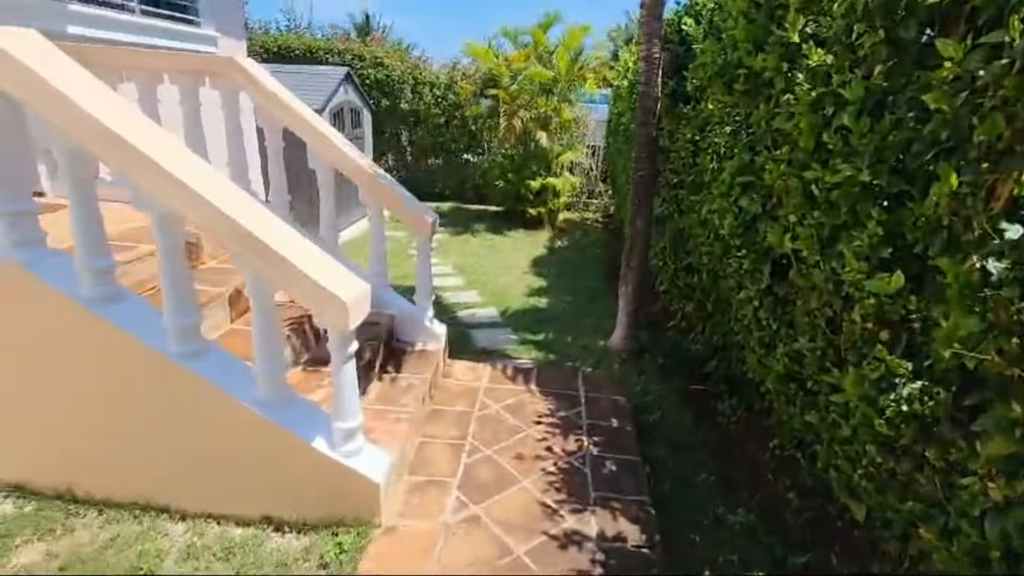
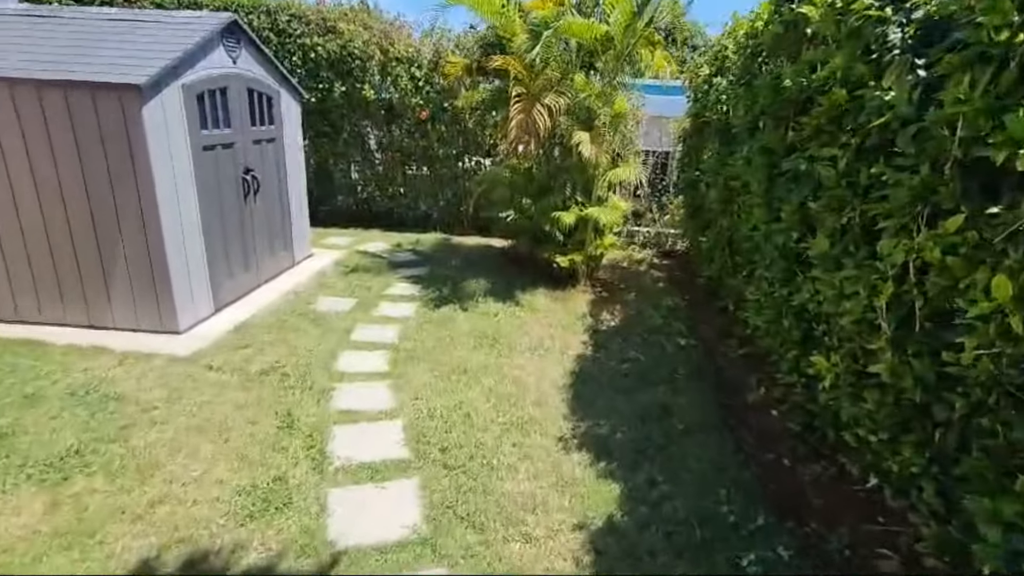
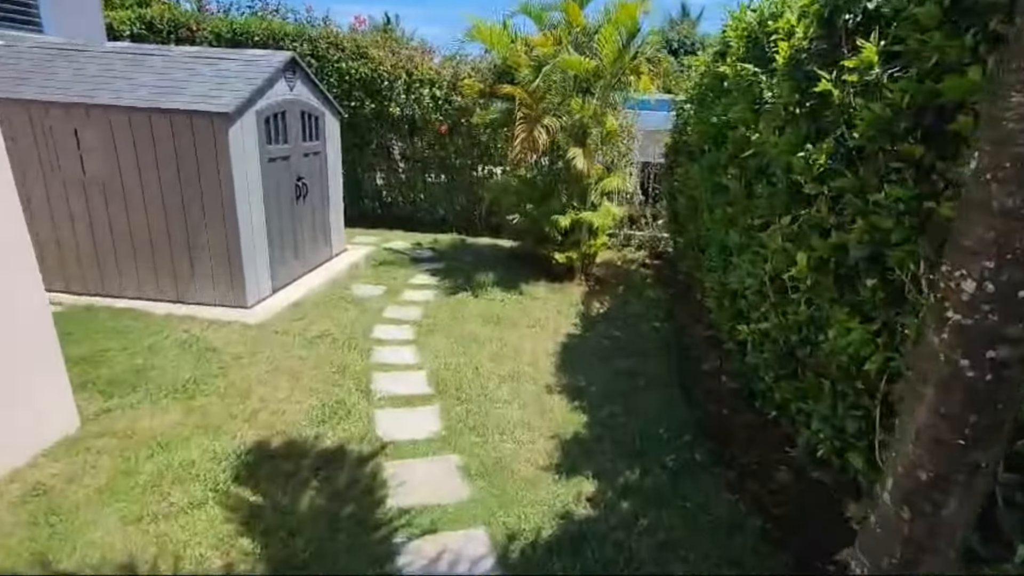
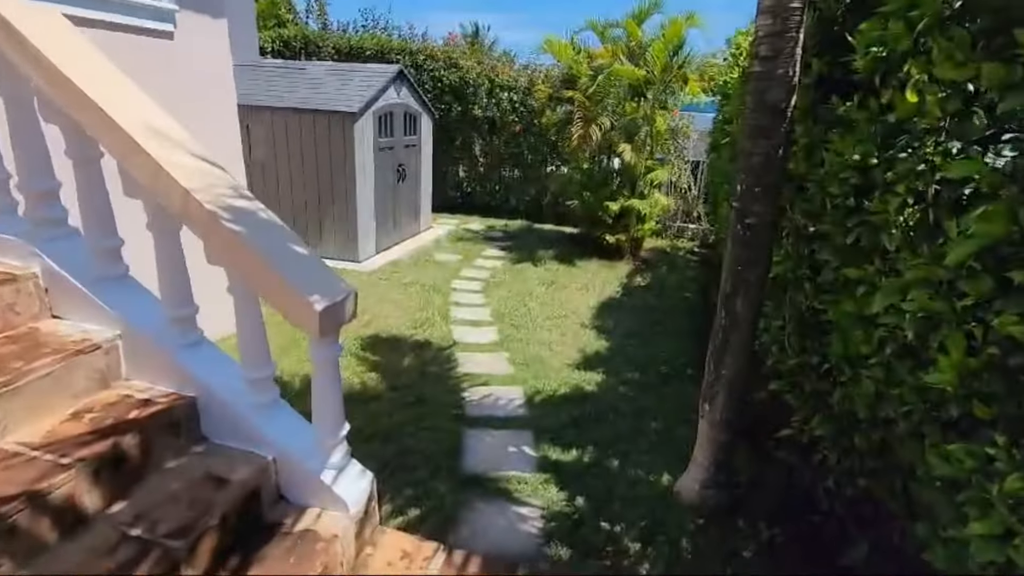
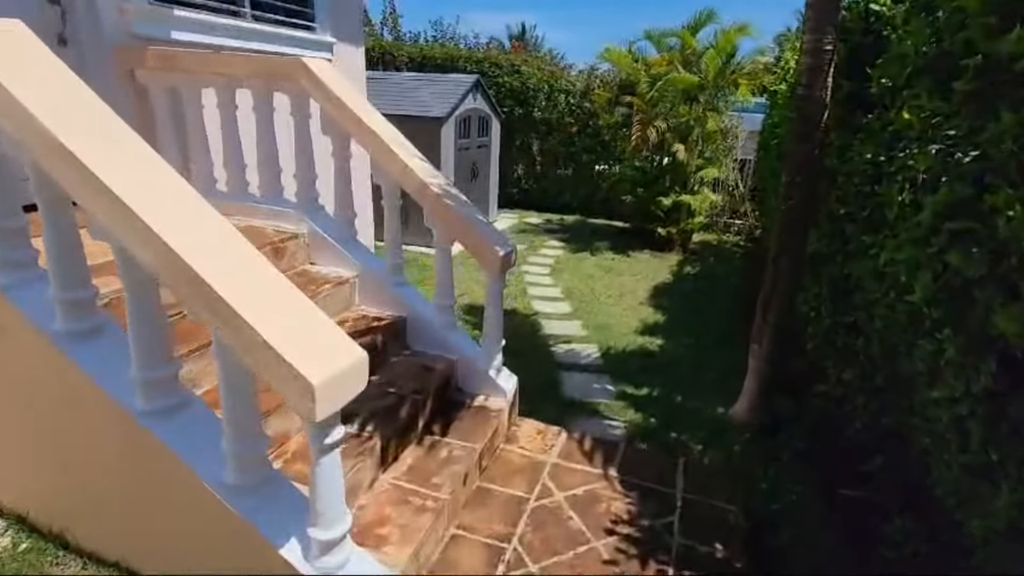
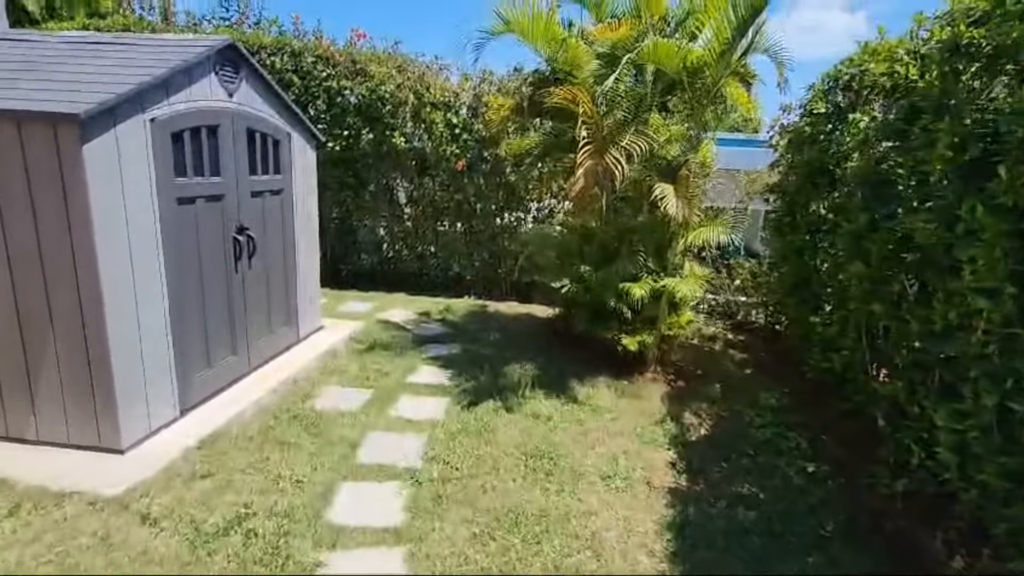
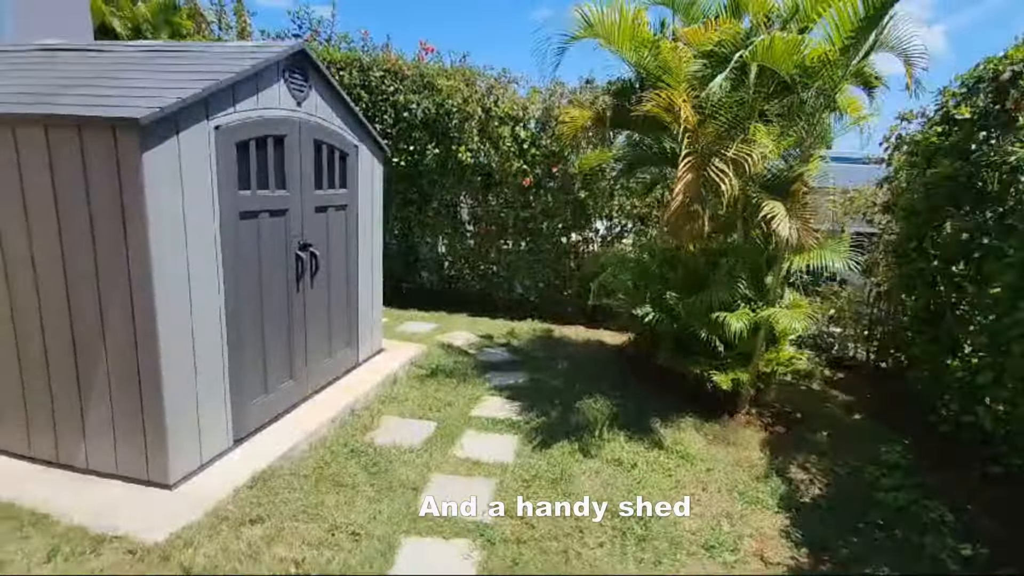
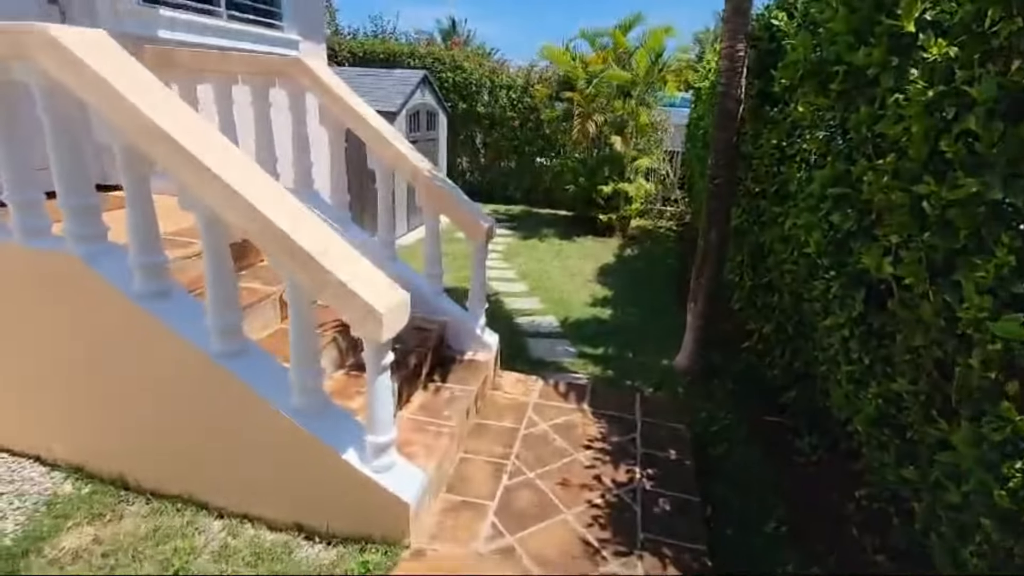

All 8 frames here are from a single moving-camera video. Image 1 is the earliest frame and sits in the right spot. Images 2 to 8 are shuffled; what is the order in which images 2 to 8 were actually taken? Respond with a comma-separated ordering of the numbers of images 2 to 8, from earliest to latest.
8, 5, 4, 3, 2, 6, 7
